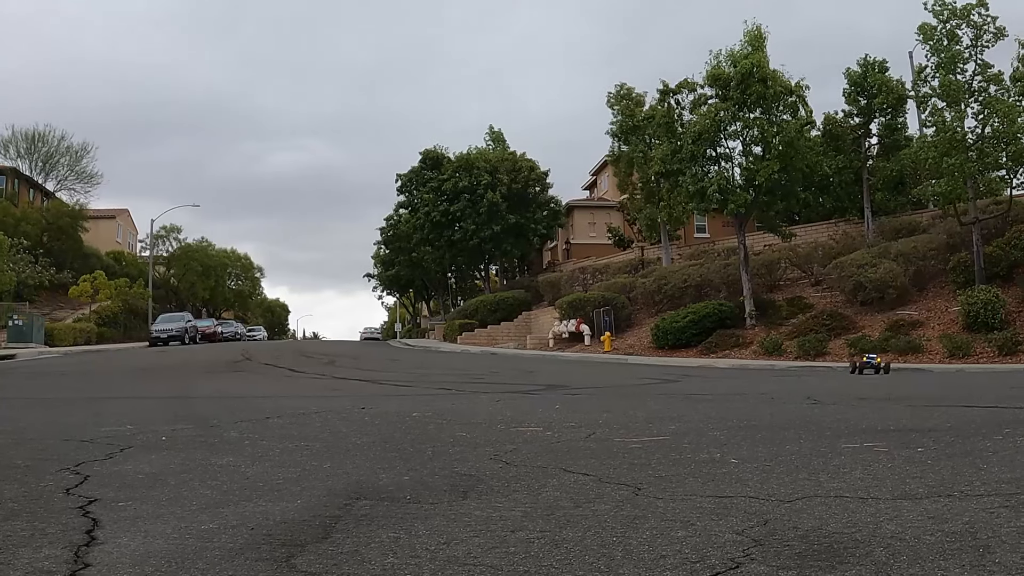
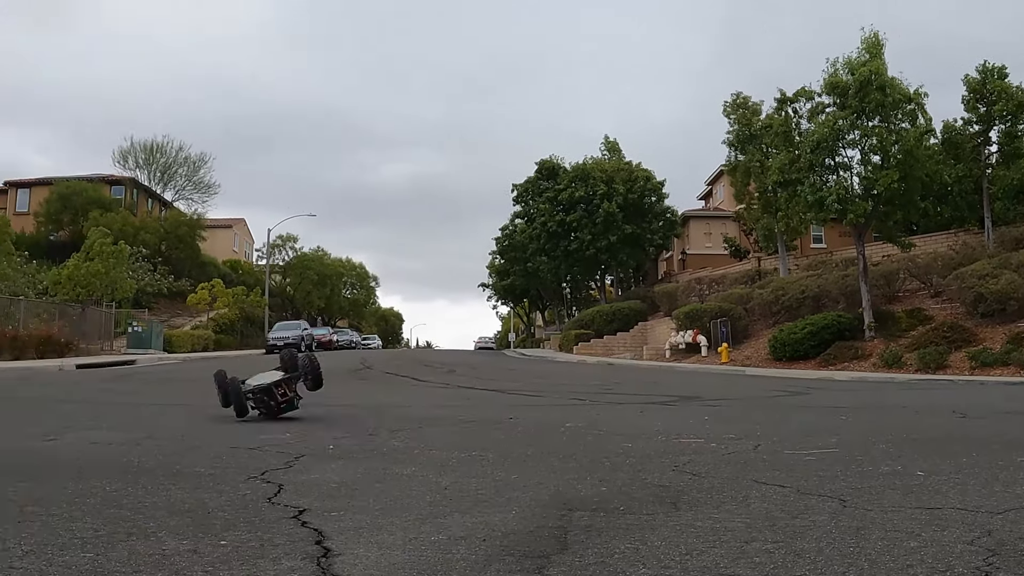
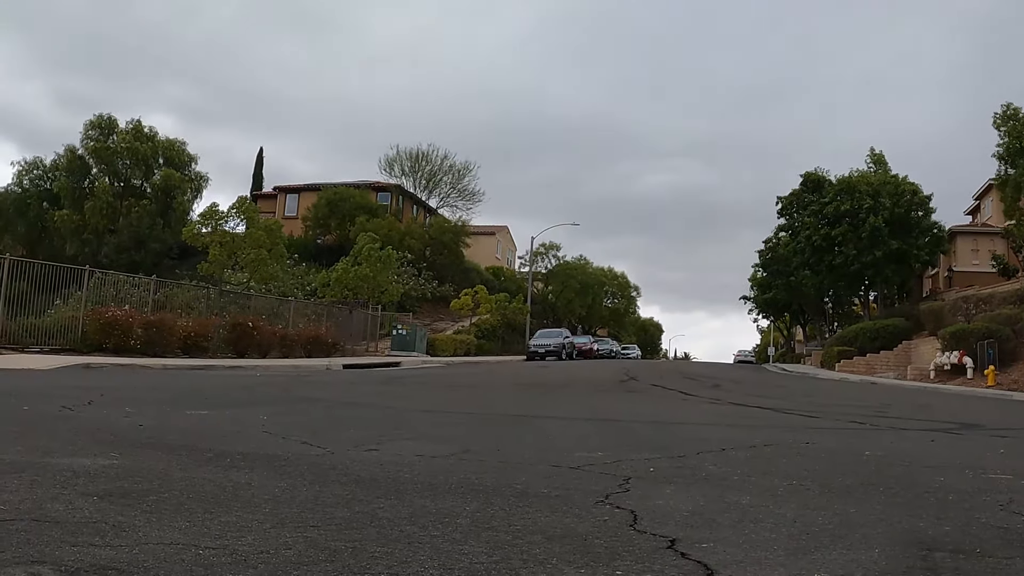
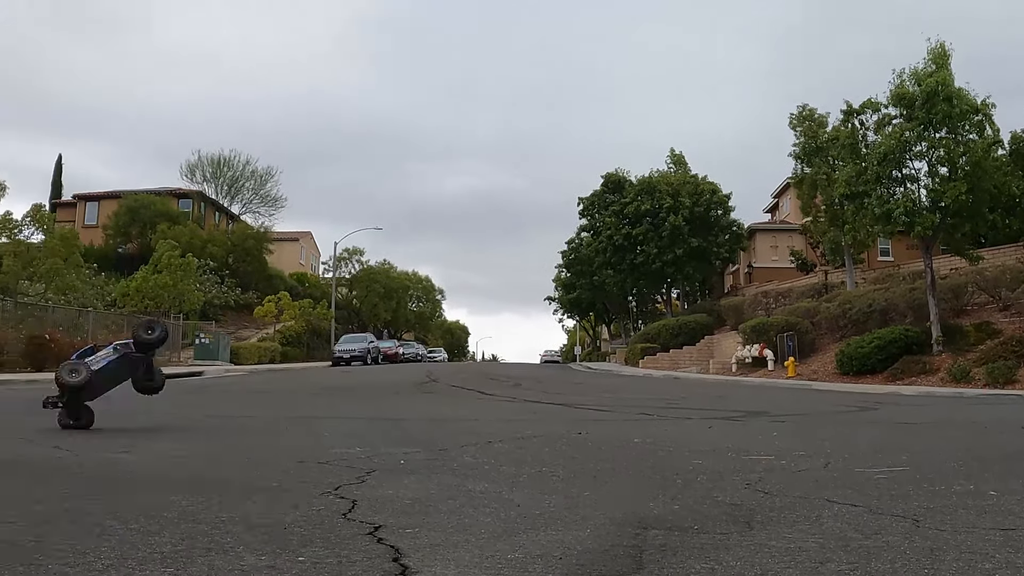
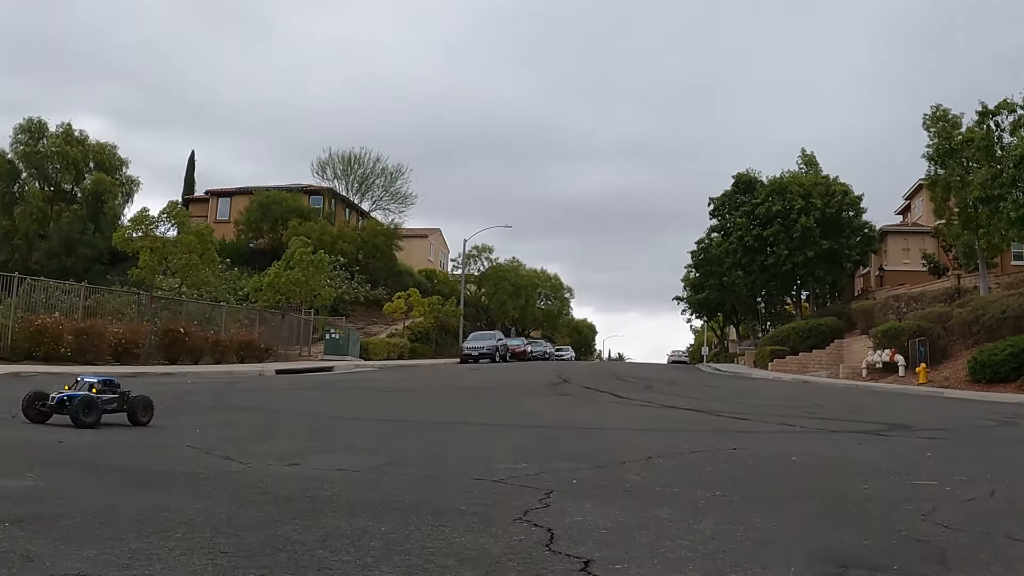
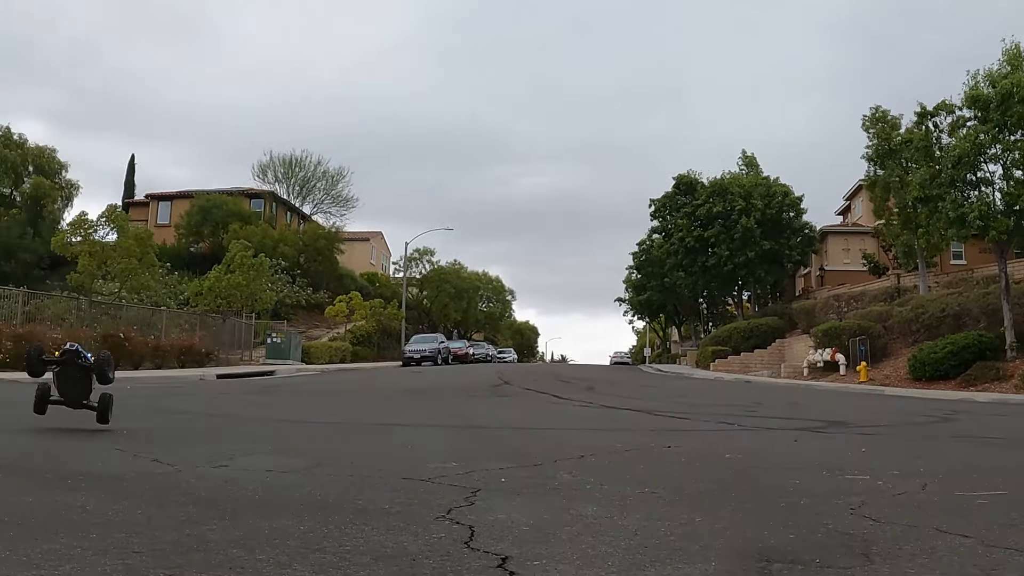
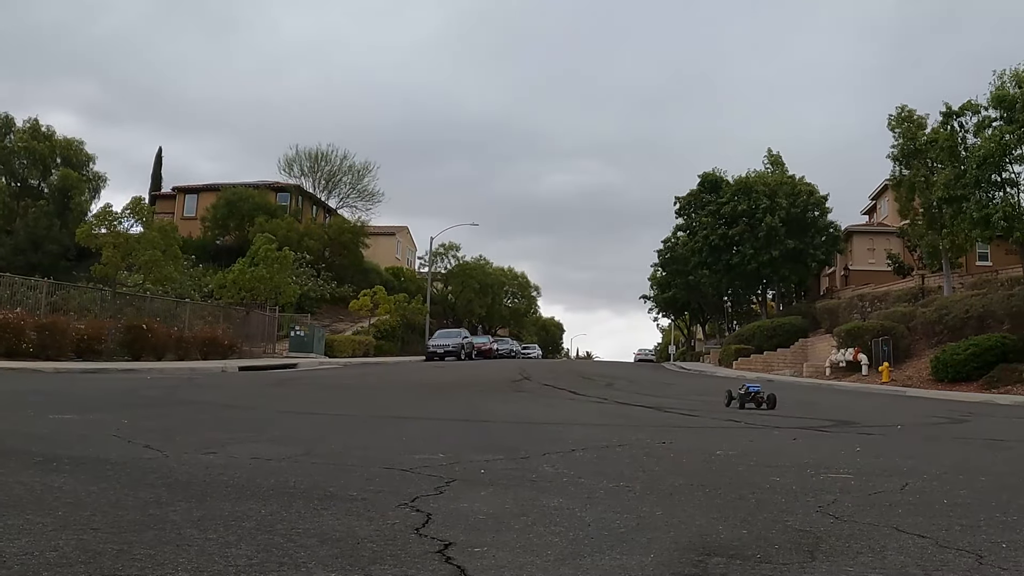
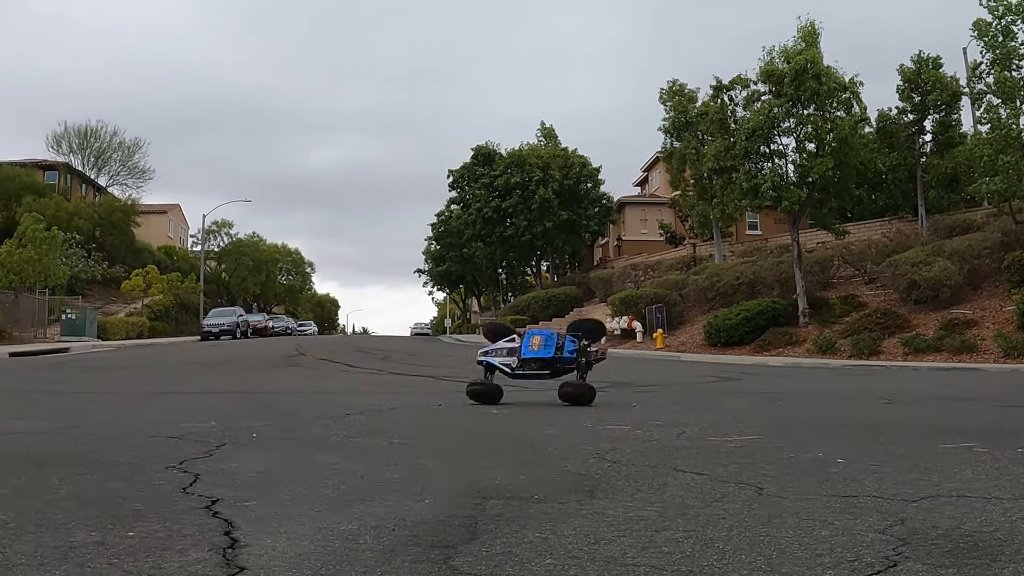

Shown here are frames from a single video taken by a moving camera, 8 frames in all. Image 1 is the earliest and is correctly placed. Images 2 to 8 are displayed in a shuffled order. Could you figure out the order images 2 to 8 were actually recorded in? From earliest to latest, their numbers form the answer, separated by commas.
8, 2, 4, 6, 5, 3, 7
